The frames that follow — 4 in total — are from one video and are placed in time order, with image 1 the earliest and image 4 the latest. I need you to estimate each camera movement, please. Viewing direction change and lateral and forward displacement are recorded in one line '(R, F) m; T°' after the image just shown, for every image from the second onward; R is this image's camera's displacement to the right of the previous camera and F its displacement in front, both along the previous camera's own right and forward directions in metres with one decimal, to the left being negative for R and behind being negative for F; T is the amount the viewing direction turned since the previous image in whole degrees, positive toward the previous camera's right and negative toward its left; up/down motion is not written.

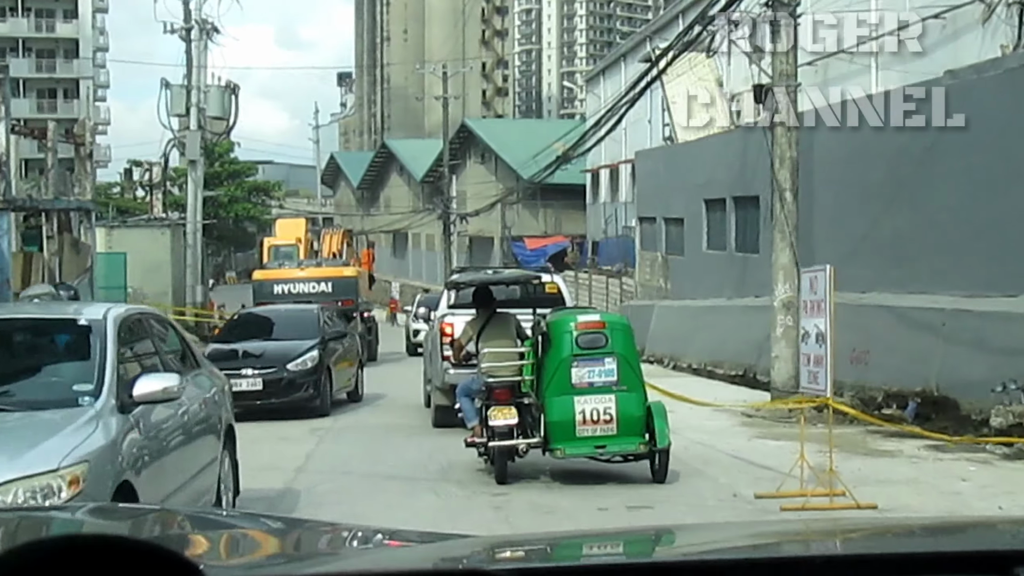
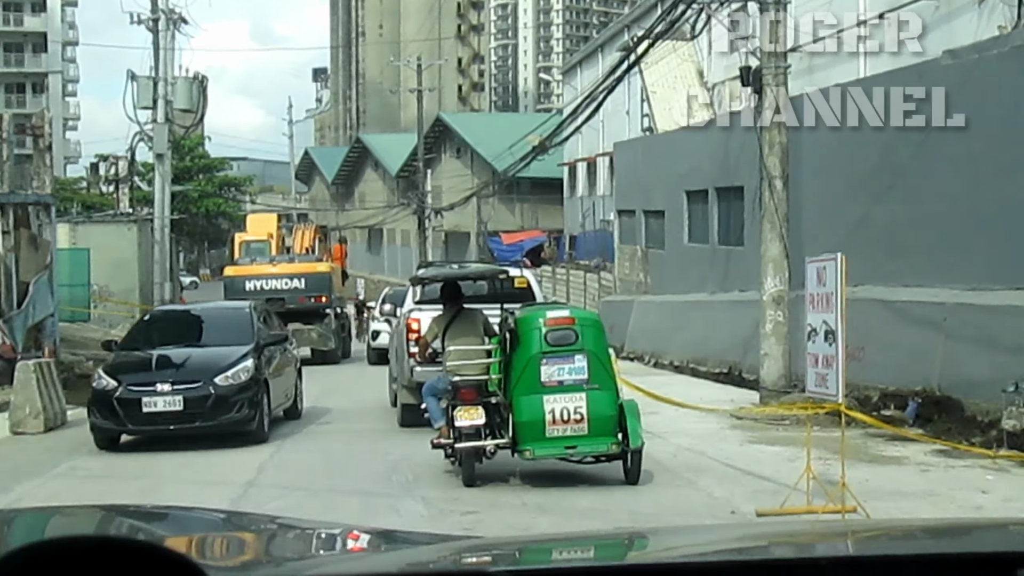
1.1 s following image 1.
(0.0, +0.9) m; +1°
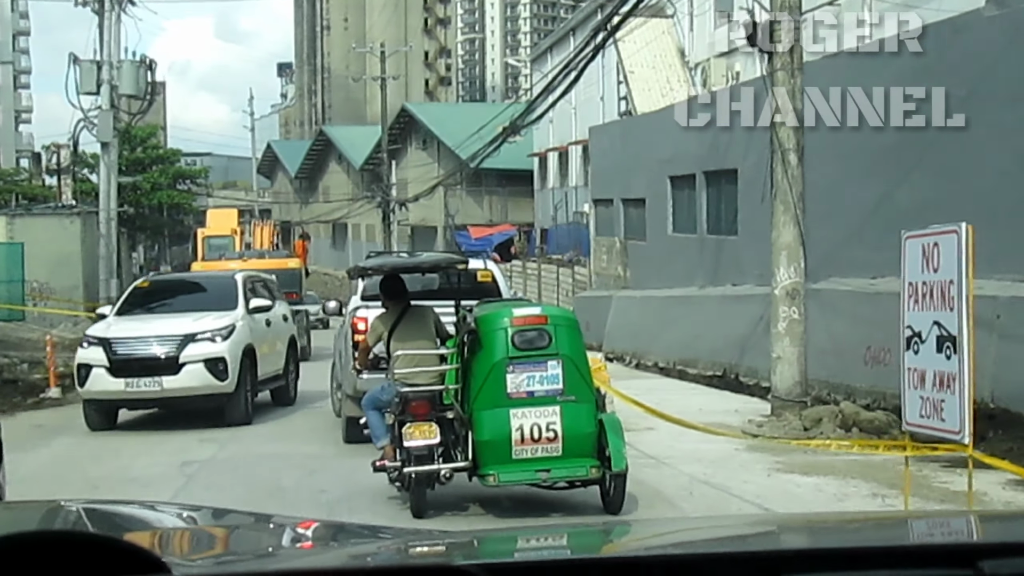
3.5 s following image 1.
(0.0, +2.3) m; +1°
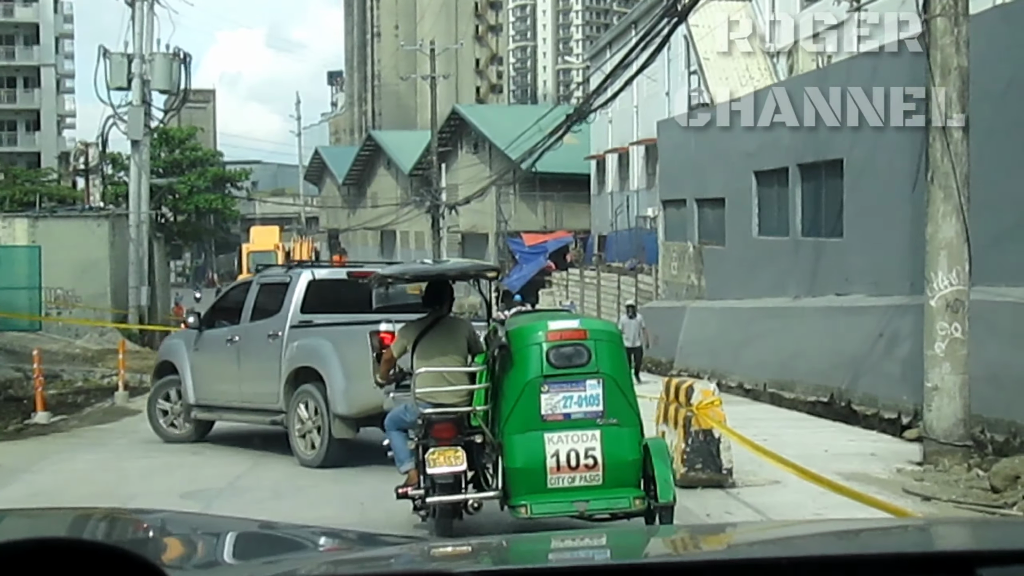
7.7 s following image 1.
(-0.2, +2.9) m; -2°
